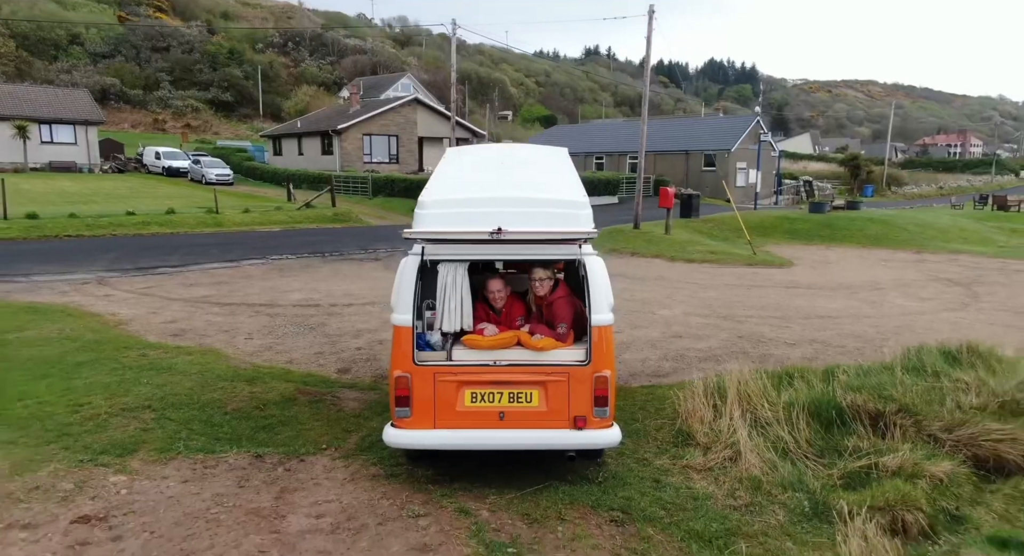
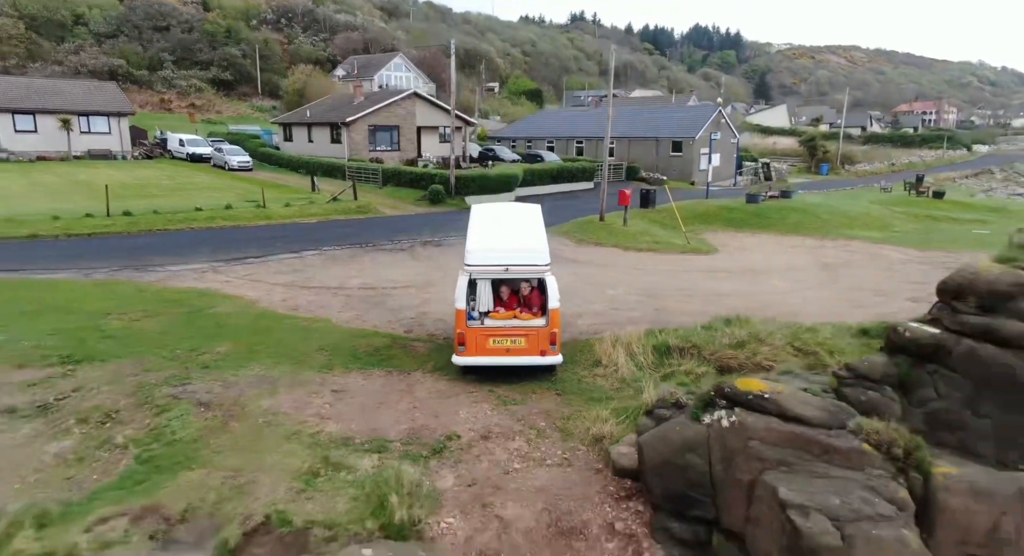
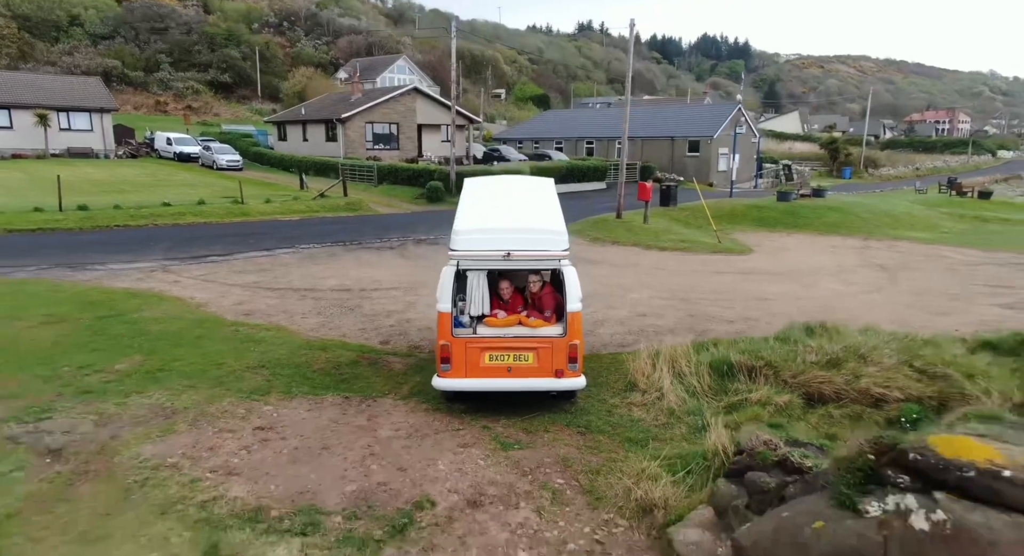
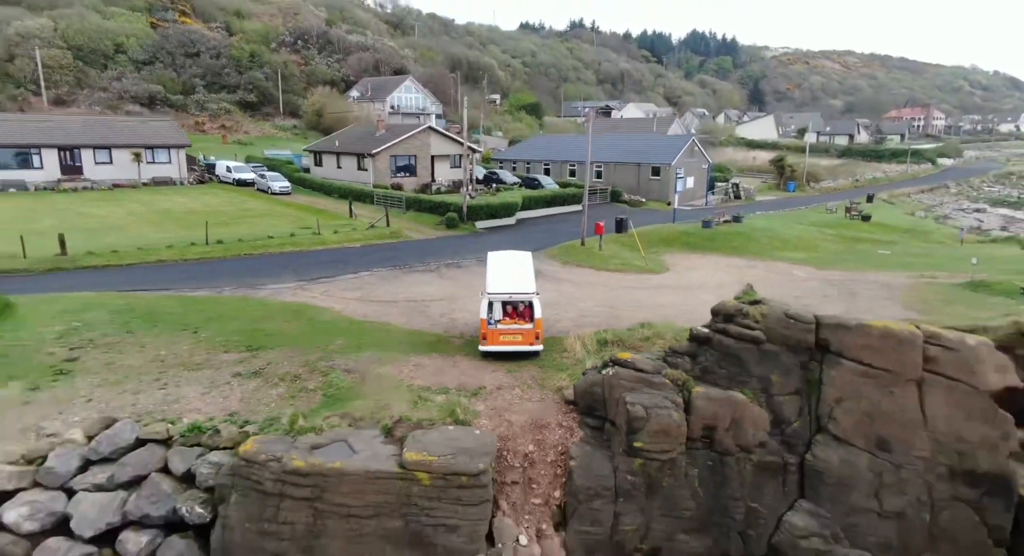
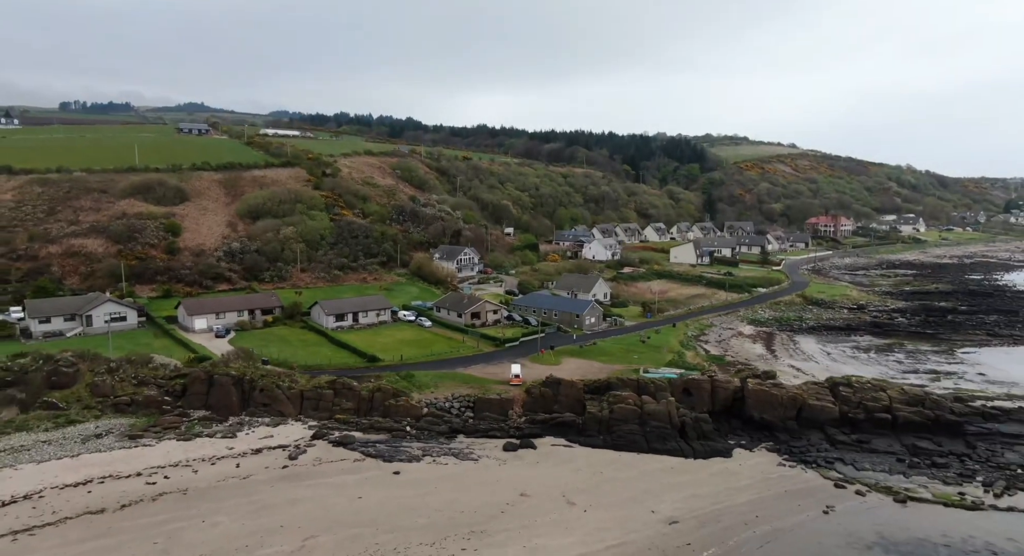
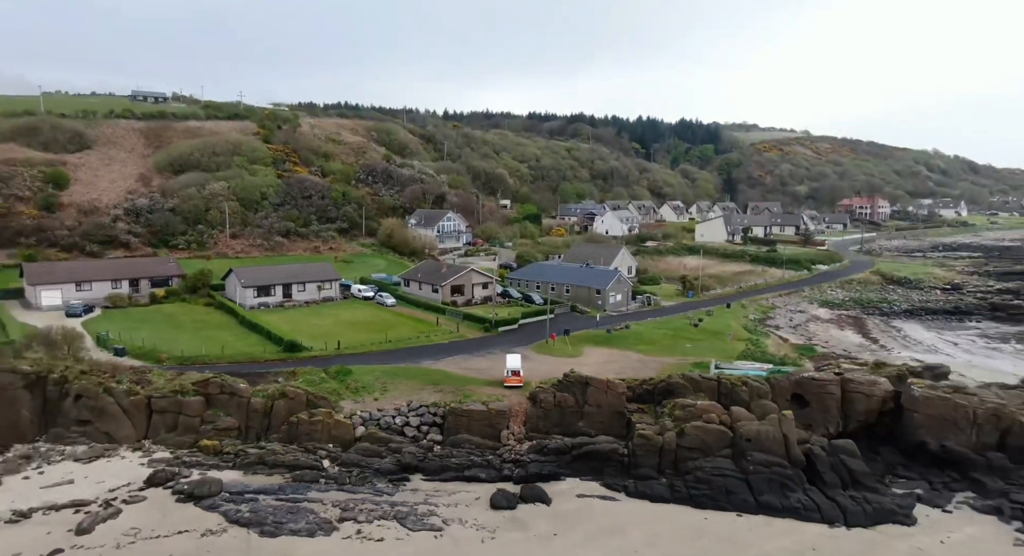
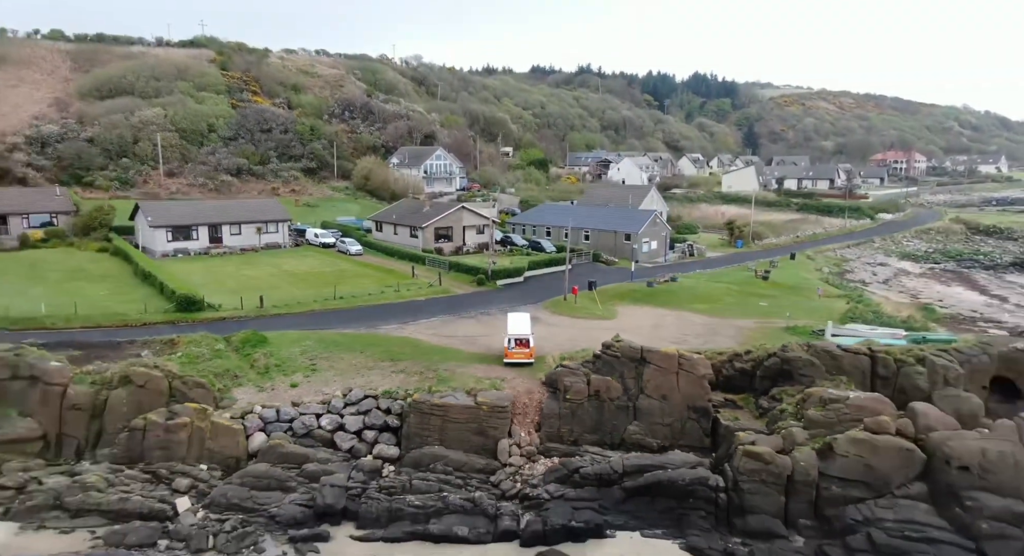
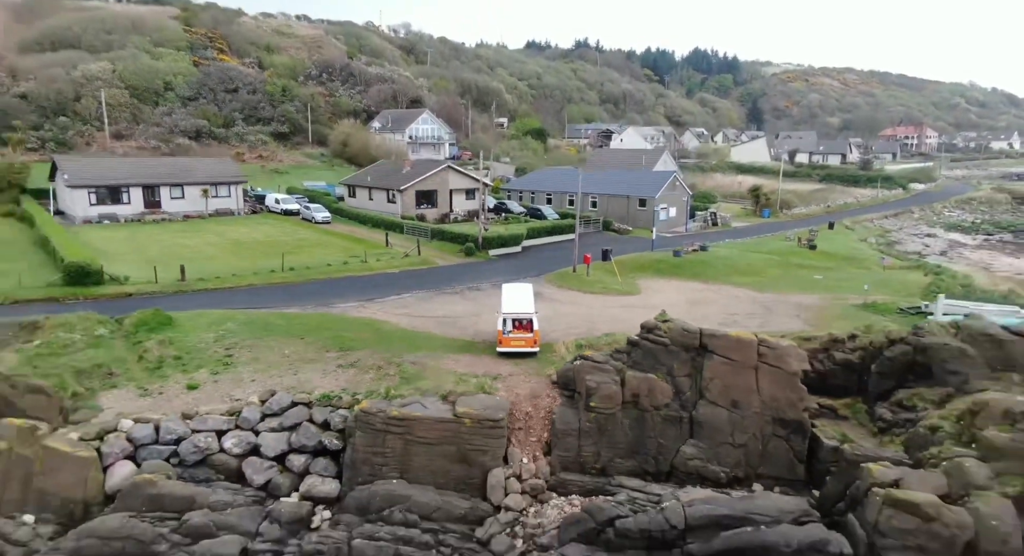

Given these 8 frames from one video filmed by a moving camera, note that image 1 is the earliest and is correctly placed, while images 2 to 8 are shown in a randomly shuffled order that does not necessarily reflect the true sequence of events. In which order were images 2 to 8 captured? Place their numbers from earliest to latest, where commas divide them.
3, 2, 4, 8, 7, 6, 5
